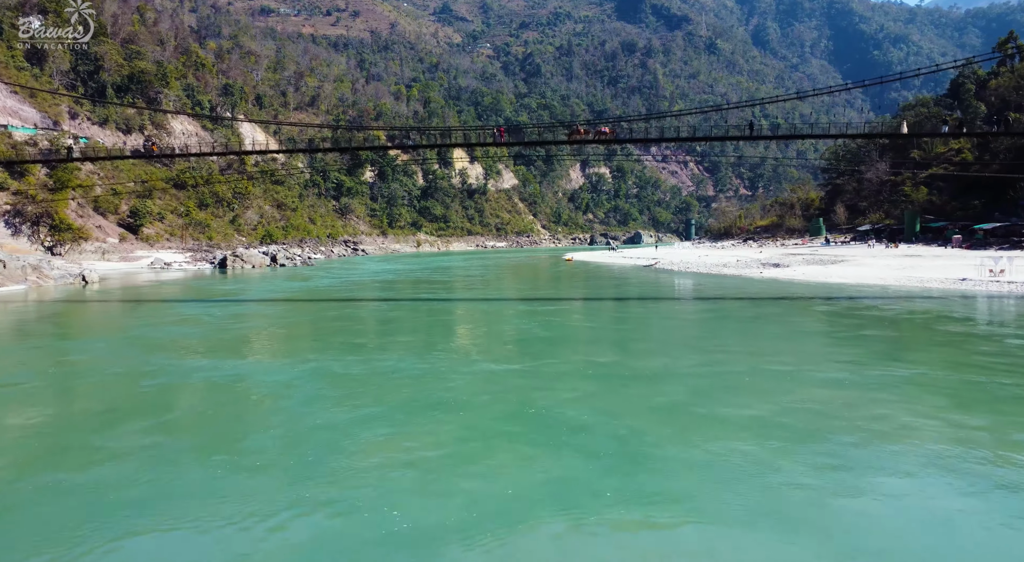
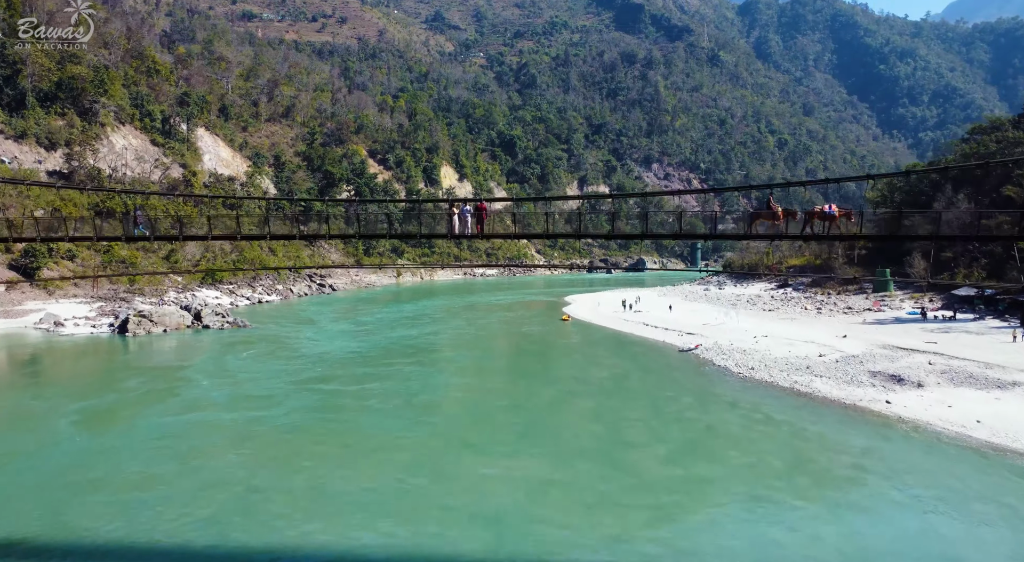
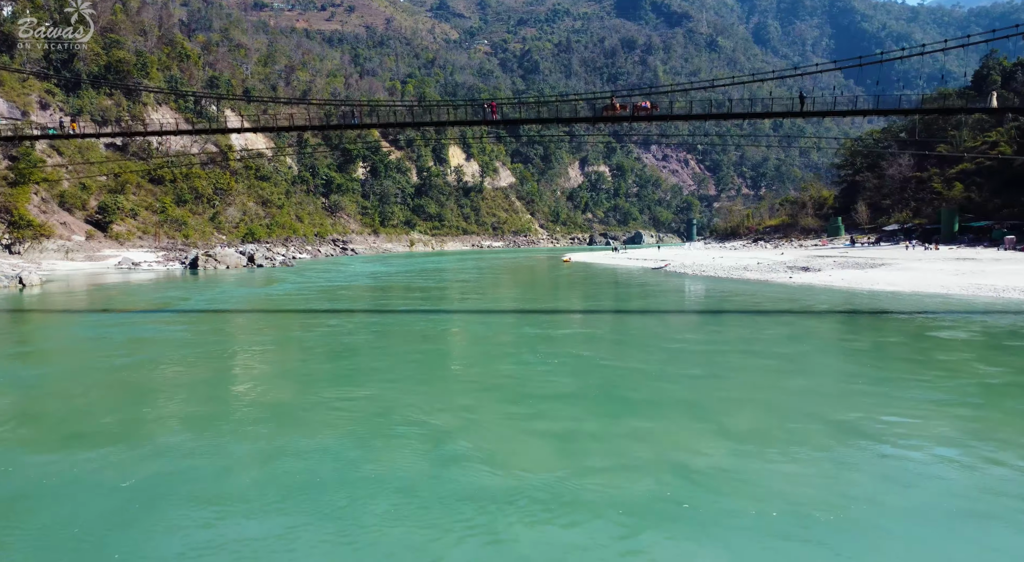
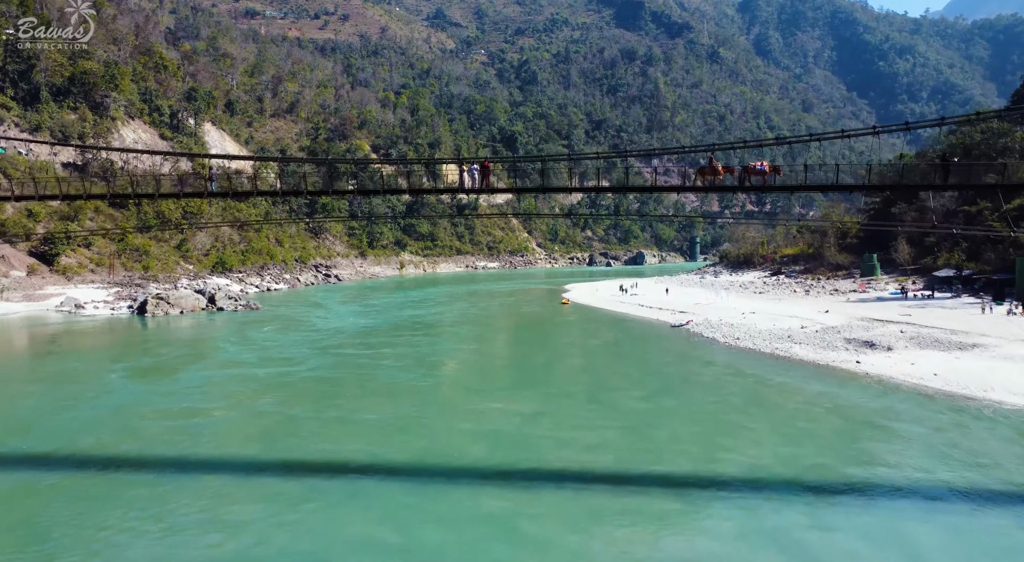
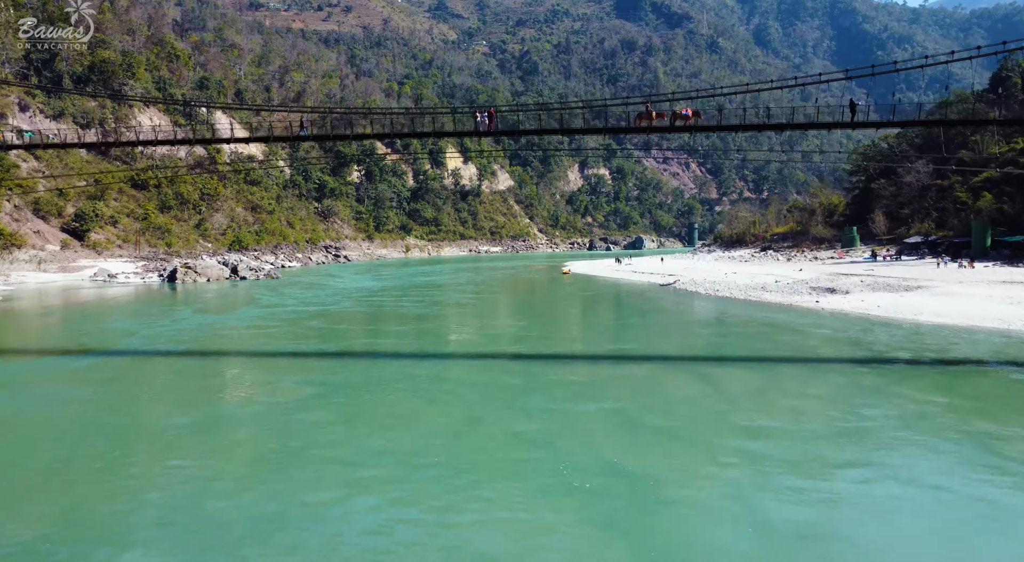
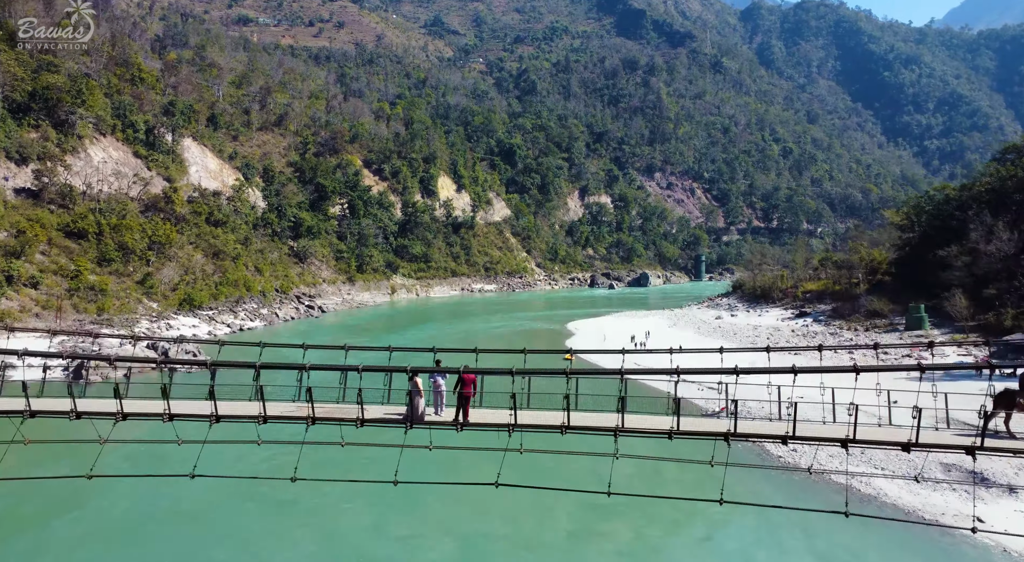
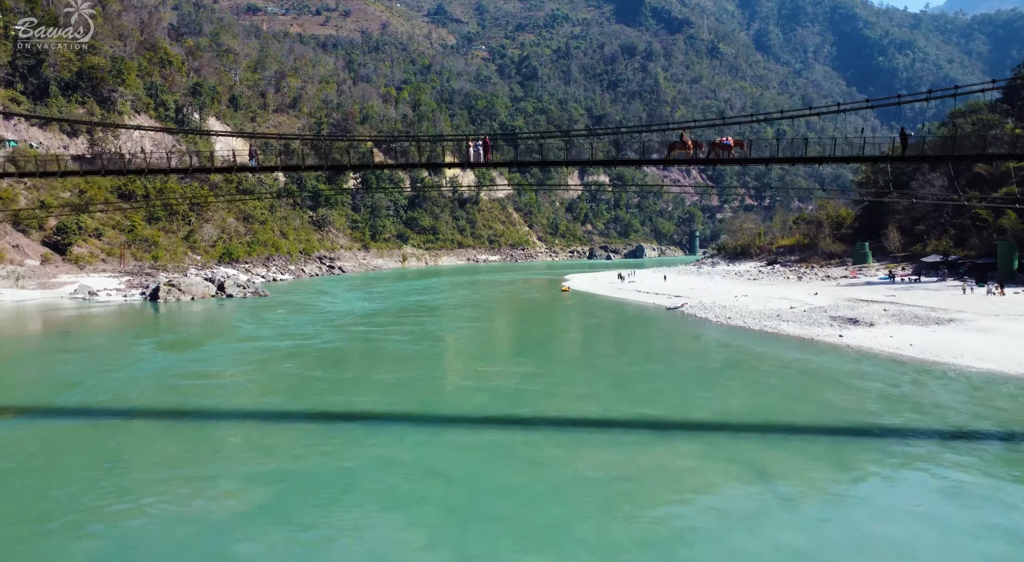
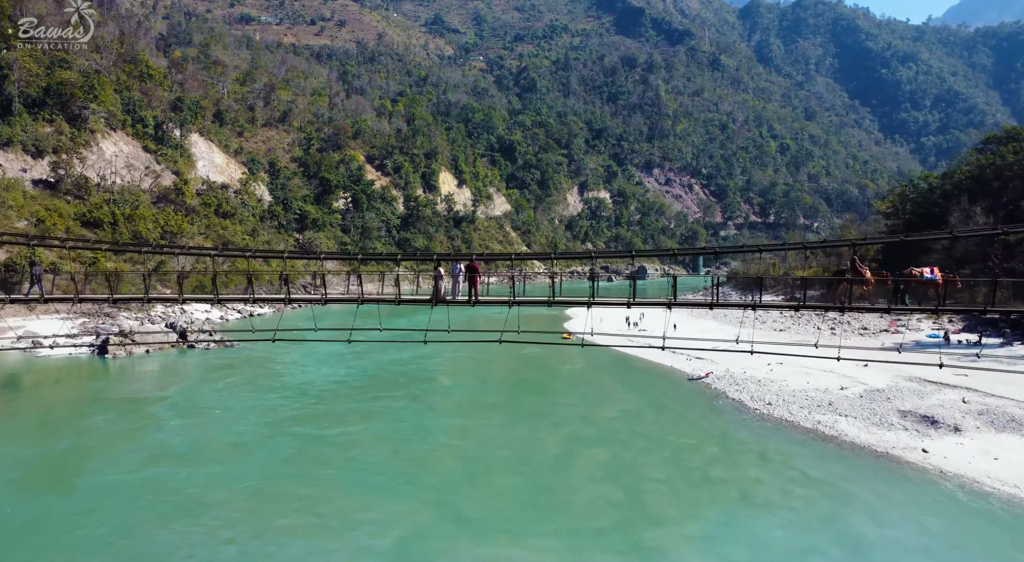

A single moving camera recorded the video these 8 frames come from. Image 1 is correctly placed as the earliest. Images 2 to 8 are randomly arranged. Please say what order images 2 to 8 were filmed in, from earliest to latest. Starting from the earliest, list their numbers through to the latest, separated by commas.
3, 5, 7, 4, 2, 8, 6
